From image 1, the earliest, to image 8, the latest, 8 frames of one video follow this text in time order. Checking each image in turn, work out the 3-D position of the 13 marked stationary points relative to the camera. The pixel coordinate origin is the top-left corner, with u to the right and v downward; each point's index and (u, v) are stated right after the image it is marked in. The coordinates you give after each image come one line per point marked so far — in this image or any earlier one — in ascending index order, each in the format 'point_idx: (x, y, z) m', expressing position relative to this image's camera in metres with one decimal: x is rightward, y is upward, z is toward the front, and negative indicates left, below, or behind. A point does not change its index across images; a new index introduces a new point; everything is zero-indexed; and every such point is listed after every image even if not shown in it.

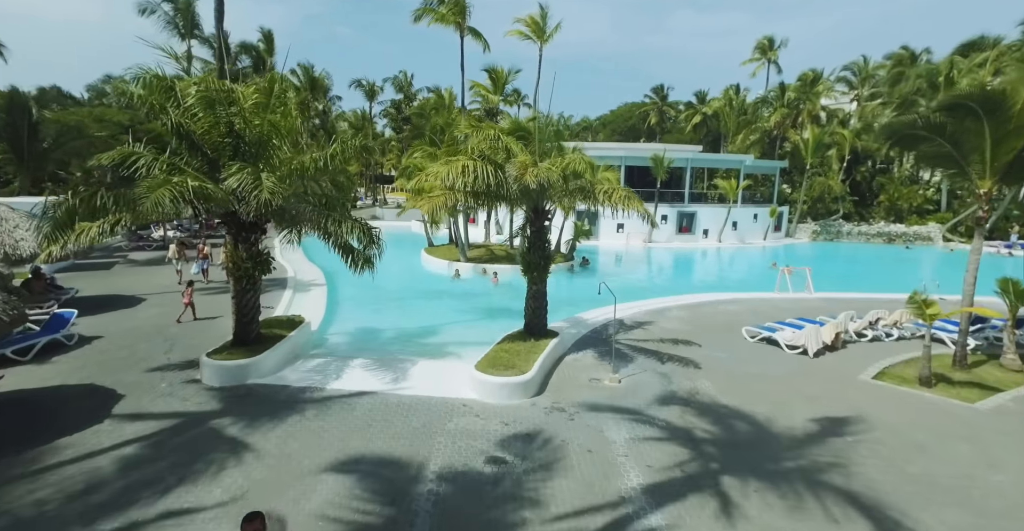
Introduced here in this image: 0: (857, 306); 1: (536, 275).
0: (+9.5, -1.1, +14.1) m
1: (+0.4, -0.2, +9.3) m
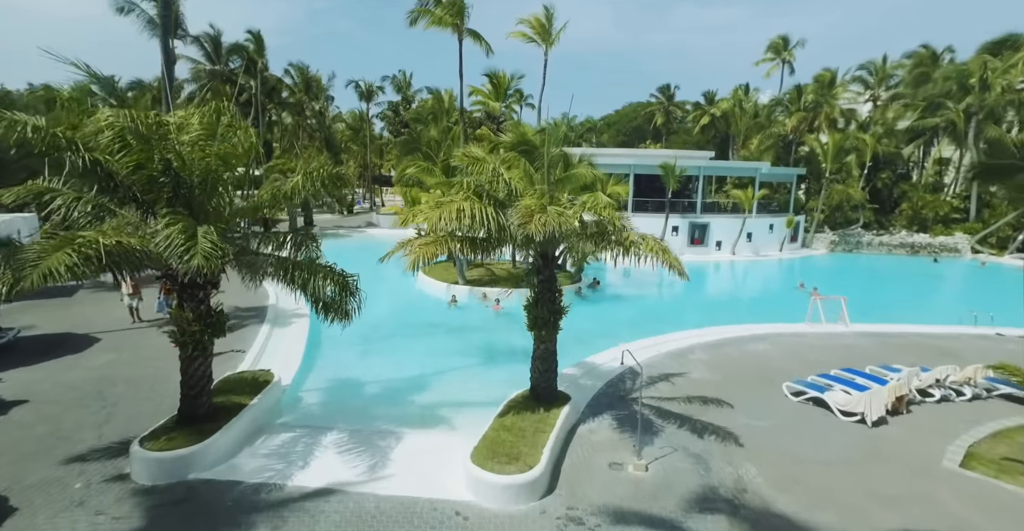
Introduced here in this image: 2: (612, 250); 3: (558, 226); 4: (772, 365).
0: (+9.6, -1.9, +12.6) m
1: (+0.5, -1.0, +7.7) m
2: (+1.4, +0.2, +7.2) m
3: (+0.5, +0.5, +6.3) m
4: (+5.5, -2.1, +11.0) m
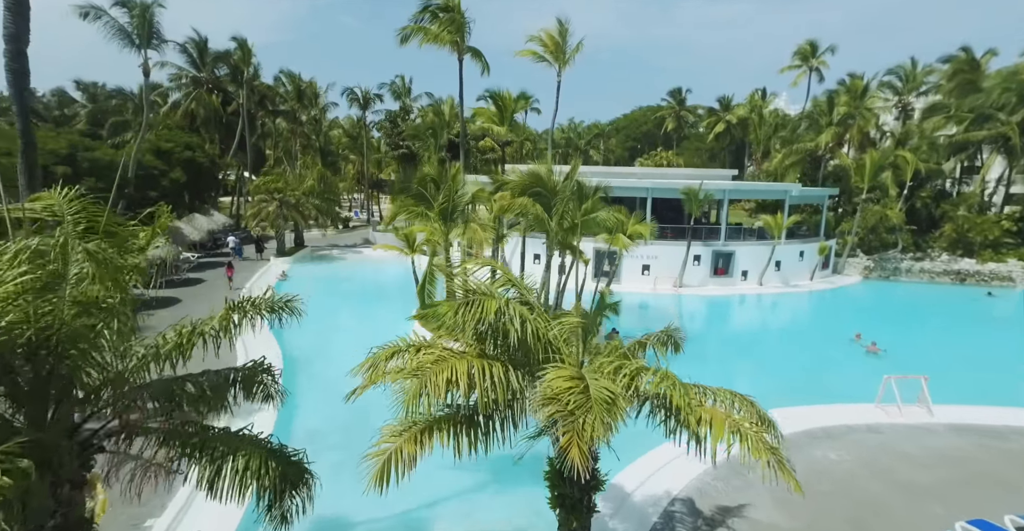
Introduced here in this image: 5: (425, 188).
0: (+9.8, -3.4, +10.1) m
1: (+0.6, -2.6, +5.3) m
2: (+1.5, -1.5, +4.7) m
3: (+0.7, -1.2, +3.9) m
4: (+5.7, -3.7, +8.6) m
5: (-2.3, +2.0, +14.5) m
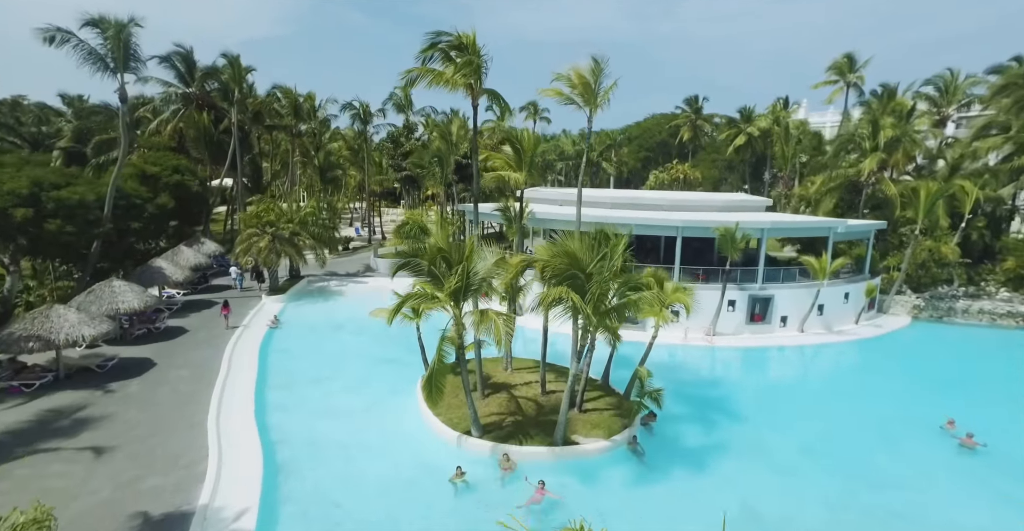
0: (+10.3, -5.4, +7.6) m
1: (+1.2, -4.7, +2.8) m
2: (+2.1, -3.5, +2.2) m
3: (+1.2, -3.2, +1.4) m
4: (+6.3, -5.7, +6.1) m
5: (-1.8, 0.0, +12.0) m
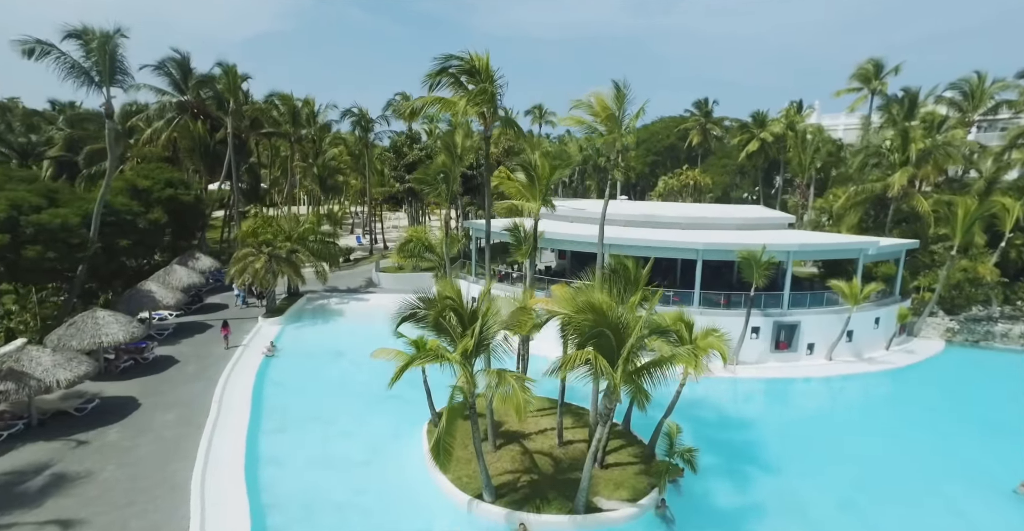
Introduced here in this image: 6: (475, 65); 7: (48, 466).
0: (+10.7, -6.5, +6.2) m
1: (+1.5, -5.8, +1.5) m
2: (+2.4, -4.6, +0.9) m
3: (+1.5, -4.3, +0.1) m
4: (+6.6, -6.8, +4.7) m
5: (-1.4, -1.1, +10.7) m
6: (-0.8, +4.3, +12.0) m
7: (-11.4, -4.9, +12.6) m
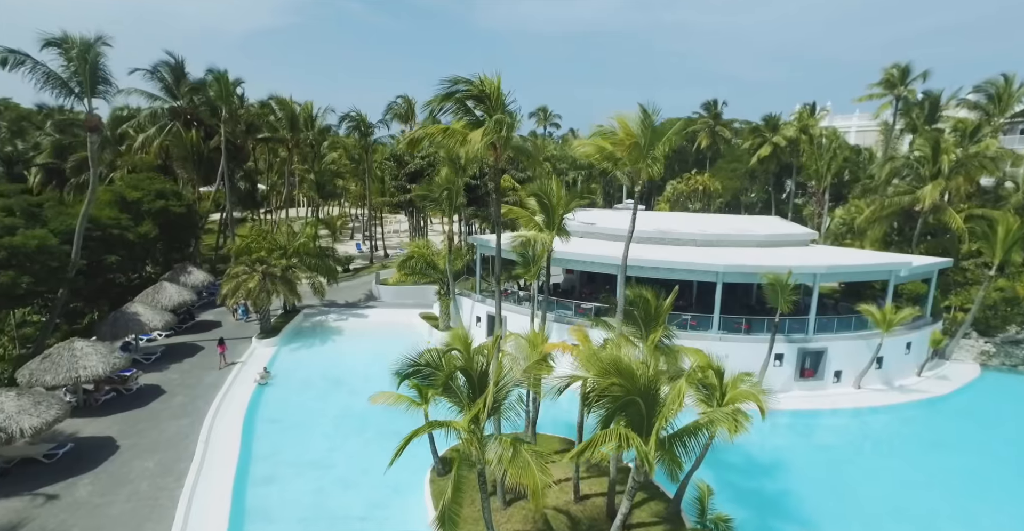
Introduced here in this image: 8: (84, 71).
0: (+10.9, -7.4, +4.9) m
1: (+1.7, -6.7, +0.2) m
2: (+2.6, -5.6, -0.4) m
3: (+1.8, -5.3, -1.3) m
4: (+6.9, -7.7, +3.4) m
5: (-1.1, -2.0, +9.4) m
6: (-0.5, +3.4, +10.7) m
7: (-11.1, -5.8, +11.4) m
8: (-16.2, +7.4, +19.6) m
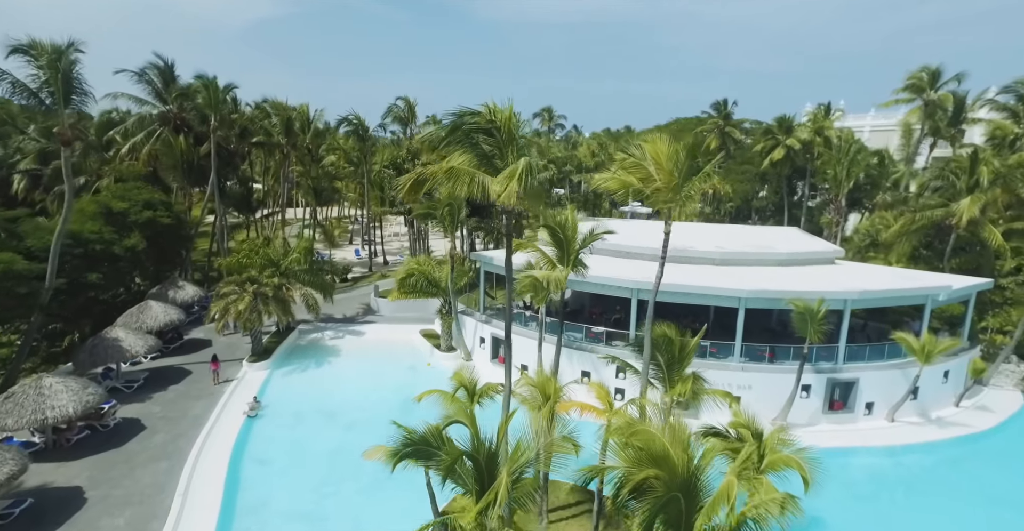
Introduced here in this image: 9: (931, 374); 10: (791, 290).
0: (+11.1, -8.4, +3.4) m
1: (+1.9, -7.7, -1.2) m
2: (+2.8, -6.6, -1.9) m
3: (+1.9, -6.3, -2.7) m
4: (+7.0, -8.7, +2.0) m
5: (-0.9, -2.9, +7.9) m
6: (-0.3, +2.5, +9.2) m
7: (-10.9, -6.8, +10.0) m
8: (-16.0, +6.5, +18.1) m
9: (+15.4, -3.9, +18.9) m
10: (+9.7, -0.8, +17.8) m
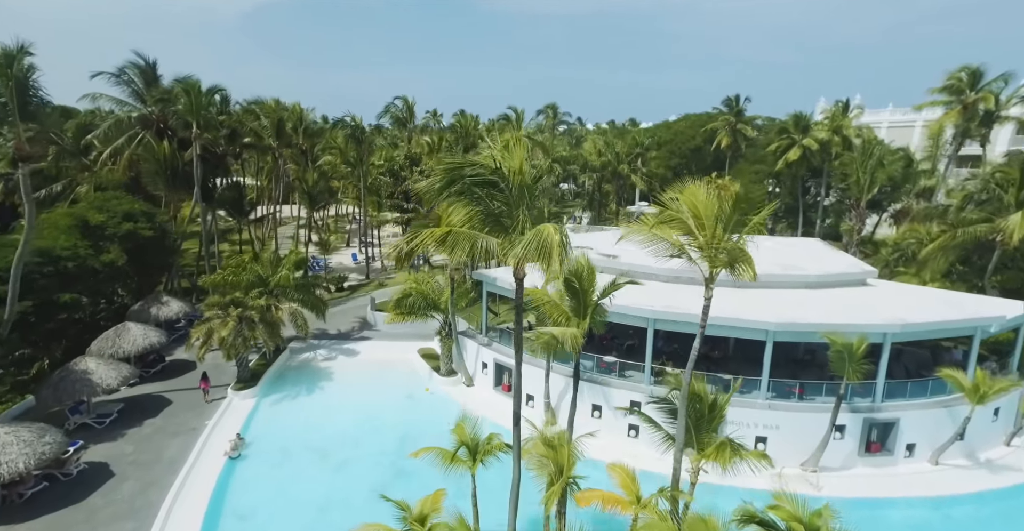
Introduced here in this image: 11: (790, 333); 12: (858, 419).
0: (+11.2, -9.5, +1.8) m
1: (+2.0, -9.0, -2.9) m
2: (+2.9, -7.9, -3.5) m
3: (+2.0, -7.6, -4.4) m
4: (+7.2, -9.9, +0.3) m
5: (-0.8, -4.0, +6.2) m
6: (-0.2, +1.4, +7.4) m
7: (-10.7, -7.9, +8.4) m
8: (-15.8, +5.6, +16.2) m
9: (+15.6, -4.8, +17.1) m
10: (+9.8, -1.7, +16.0) m
11: (+8.7, -2.1, +15.8) m
12: (+11.2, -4.8, +16.5) m
